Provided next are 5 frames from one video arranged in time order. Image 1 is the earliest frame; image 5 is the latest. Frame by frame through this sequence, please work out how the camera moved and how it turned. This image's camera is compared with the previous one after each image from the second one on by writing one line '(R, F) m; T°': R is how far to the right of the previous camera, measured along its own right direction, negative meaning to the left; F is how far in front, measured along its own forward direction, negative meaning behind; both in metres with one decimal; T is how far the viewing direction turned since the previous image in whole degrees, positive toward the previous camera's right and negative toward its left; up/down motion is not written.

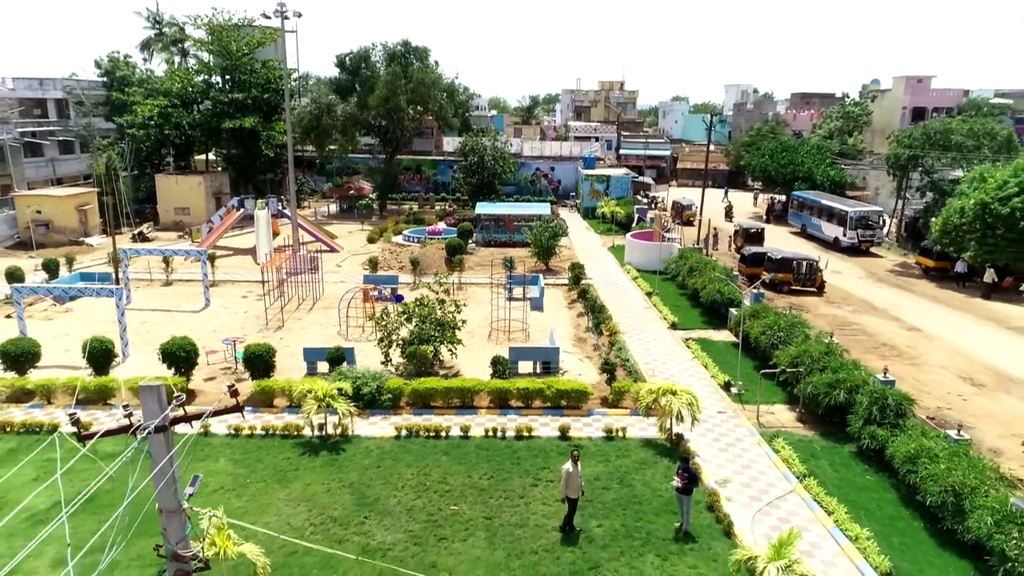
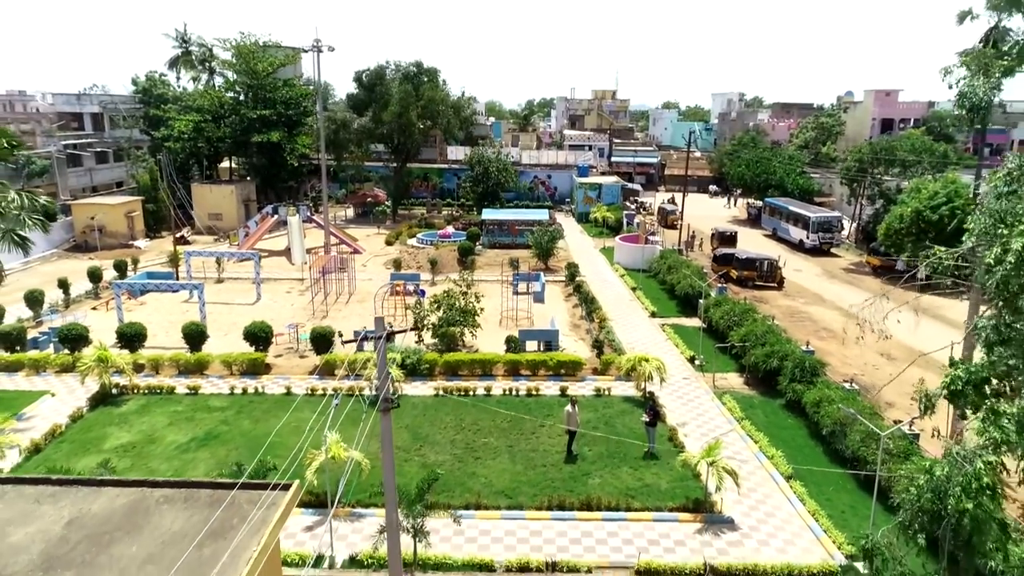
(-0.4, -3.9) m; 0°
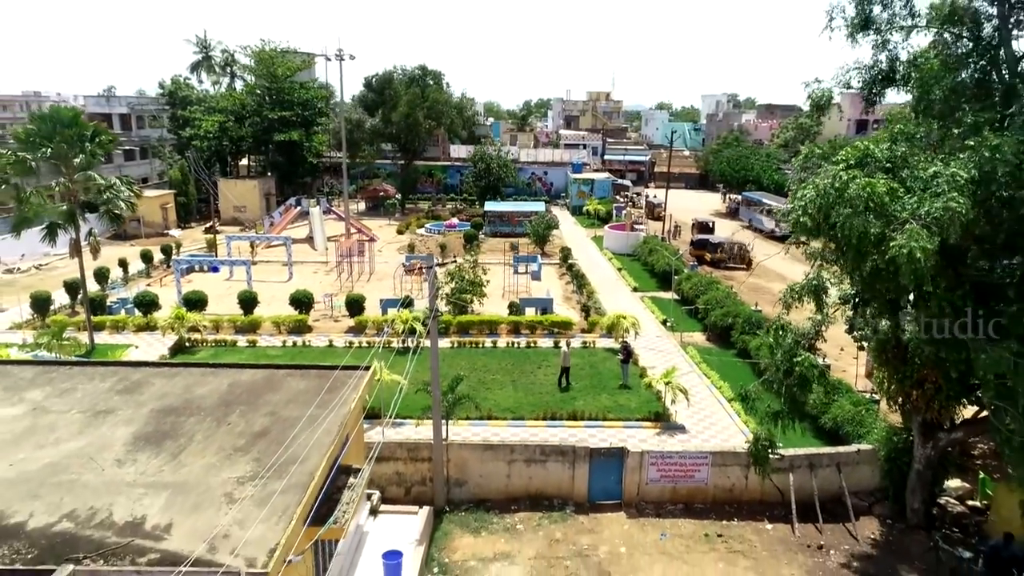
(-0.1, -3.6) m; 0°
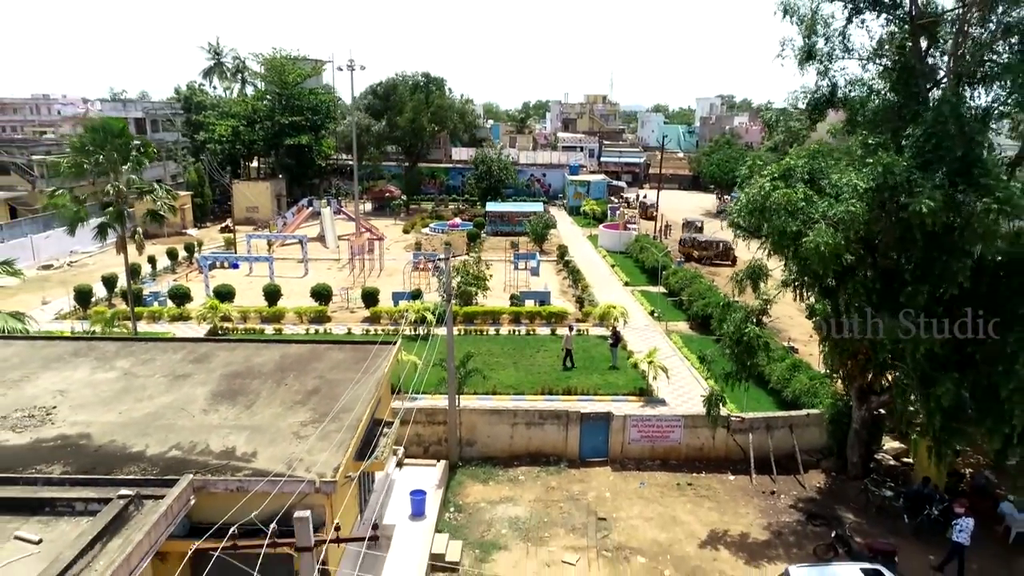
(-0.1, -2.2) m; 0°
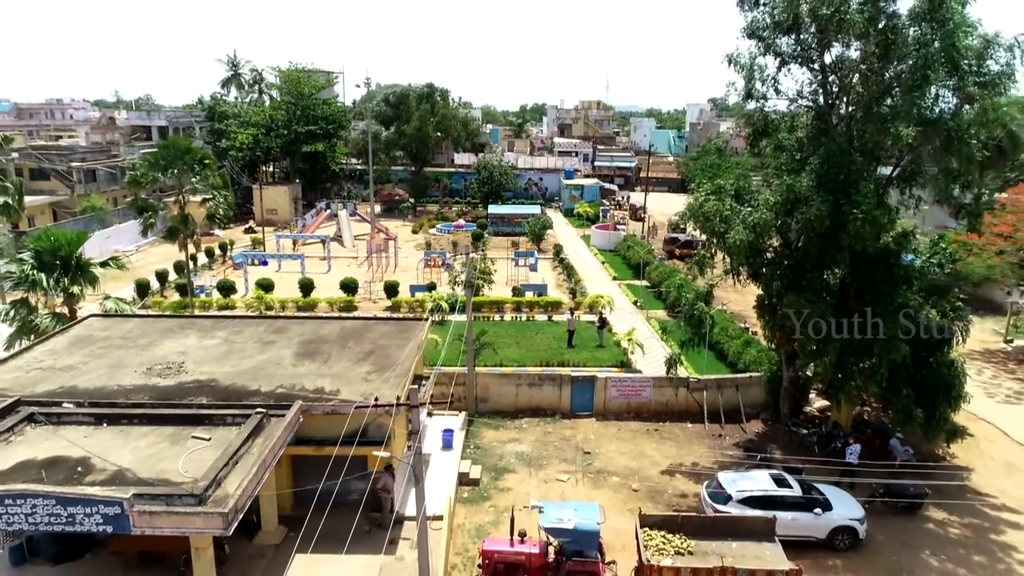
(-0.2, -3.8) m; 0°
